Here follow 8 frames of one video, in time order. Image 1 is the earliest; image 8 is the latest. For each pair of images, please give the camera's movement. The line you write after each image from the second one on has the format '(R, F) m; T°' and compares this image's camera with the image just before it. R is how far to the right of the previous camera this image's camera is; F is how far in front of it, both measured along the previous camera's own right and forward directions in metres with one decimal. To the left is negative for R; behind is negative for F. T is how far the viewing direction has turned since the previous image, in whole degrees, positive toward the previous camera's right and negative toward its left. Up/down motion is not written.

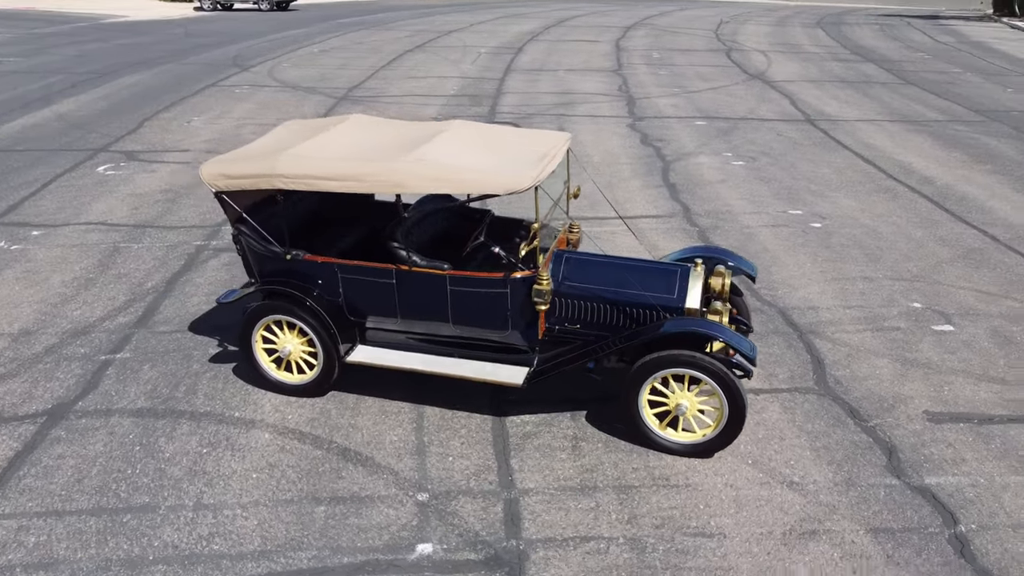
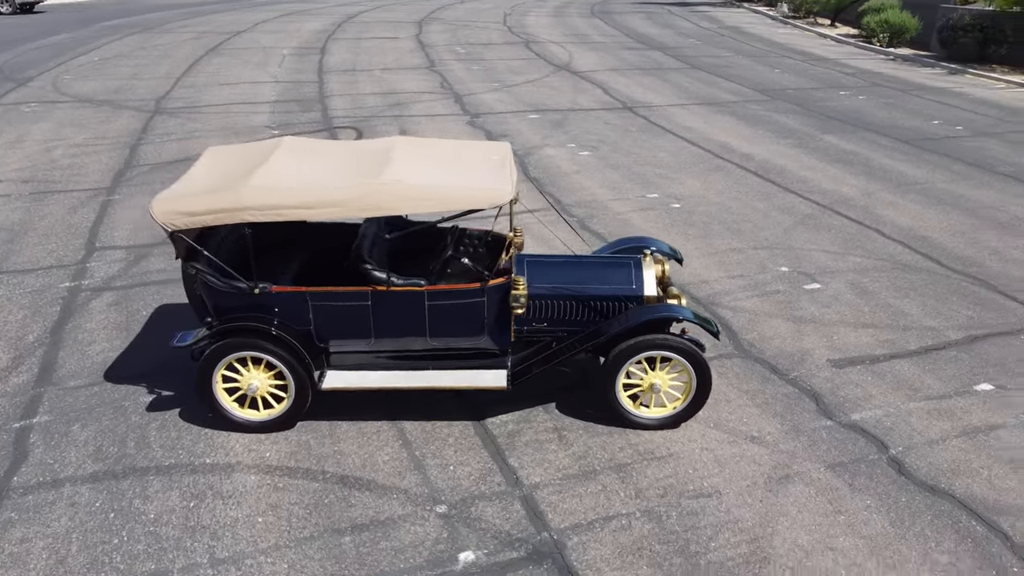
(-1.3, -0.1) m; +15°
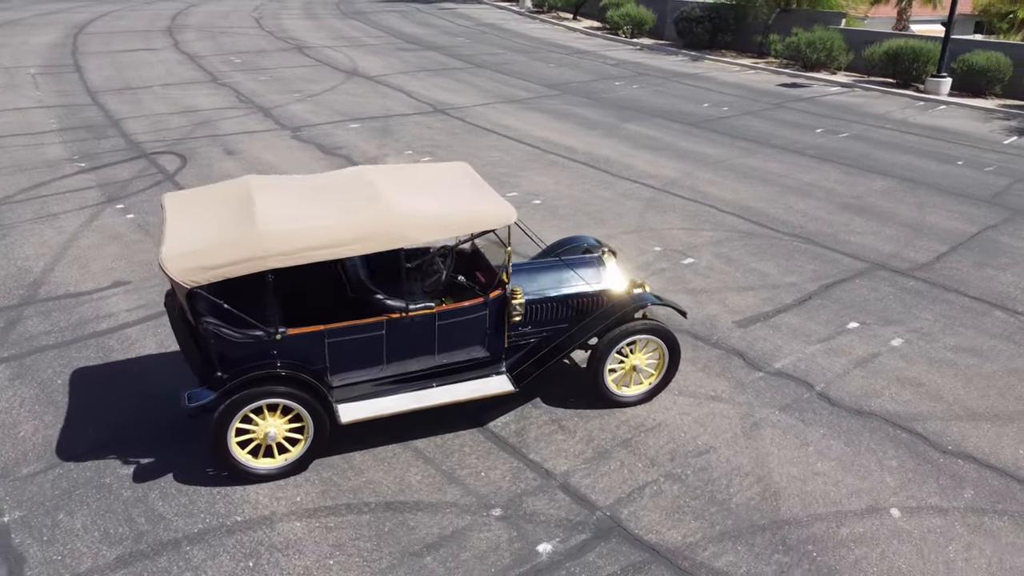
(-1.8, -0.1) m; +18°
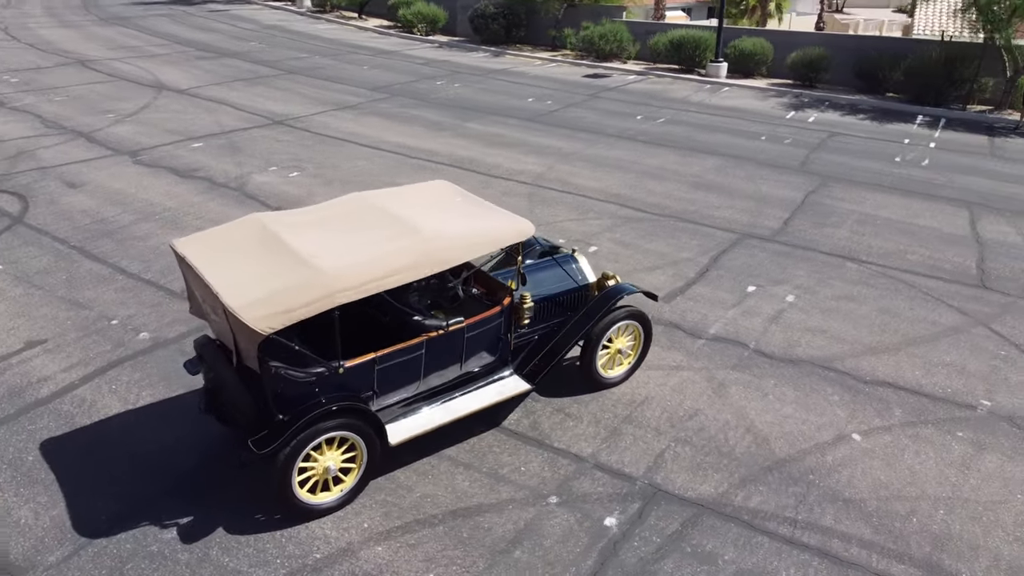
(-1.8, -0.2) m; +16°
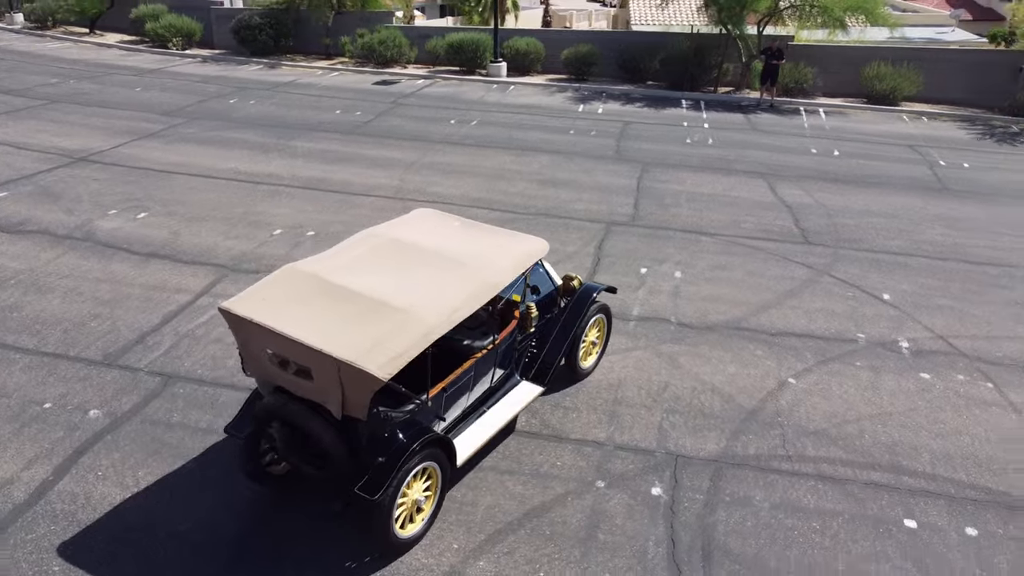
(-2.2, -0.1) m; +18°
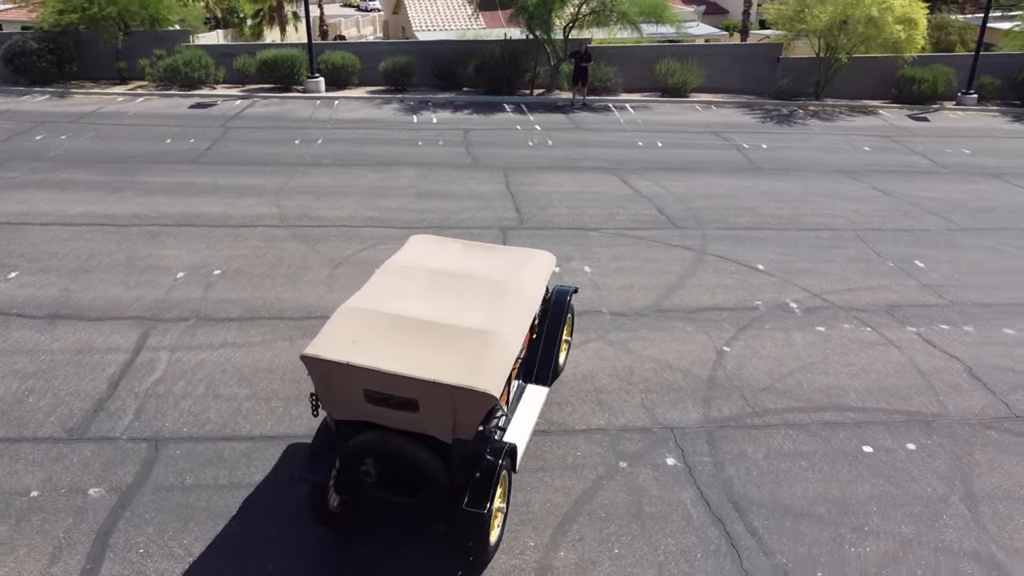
(-2.0, -0.2) m; +16°
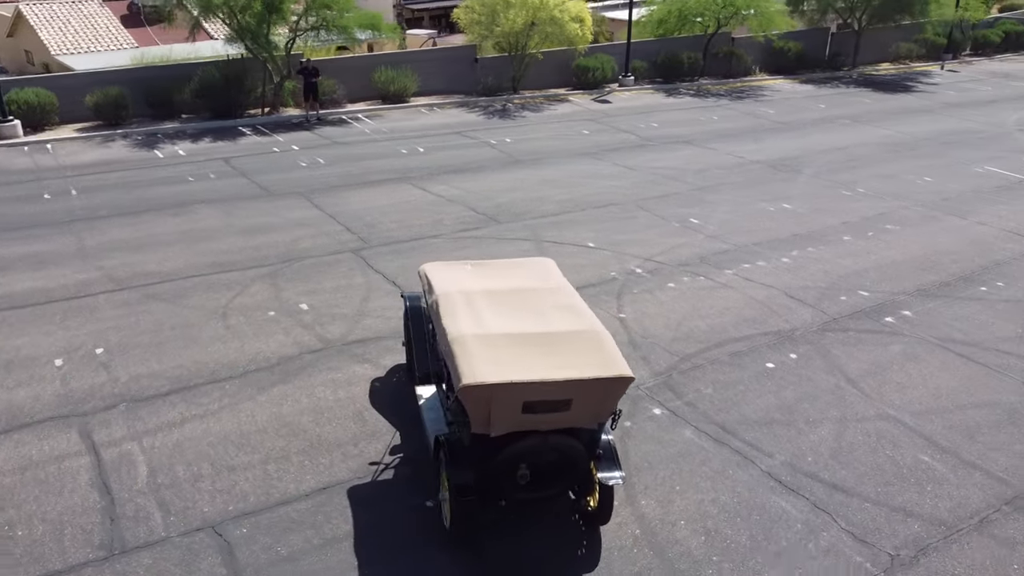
(-3.3, -0.1) m; +25°
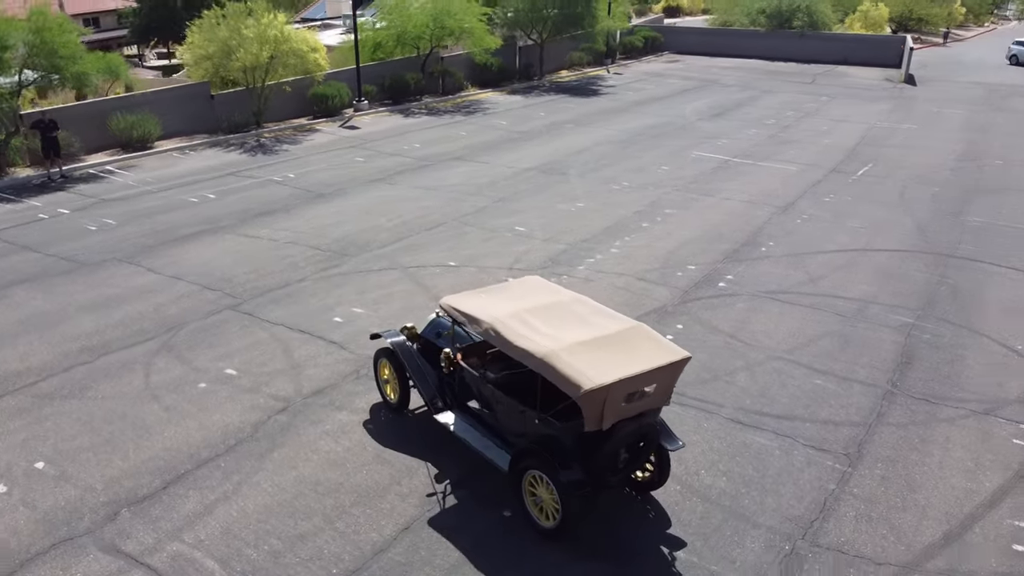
(-3.3, -0.2) m; +23°
